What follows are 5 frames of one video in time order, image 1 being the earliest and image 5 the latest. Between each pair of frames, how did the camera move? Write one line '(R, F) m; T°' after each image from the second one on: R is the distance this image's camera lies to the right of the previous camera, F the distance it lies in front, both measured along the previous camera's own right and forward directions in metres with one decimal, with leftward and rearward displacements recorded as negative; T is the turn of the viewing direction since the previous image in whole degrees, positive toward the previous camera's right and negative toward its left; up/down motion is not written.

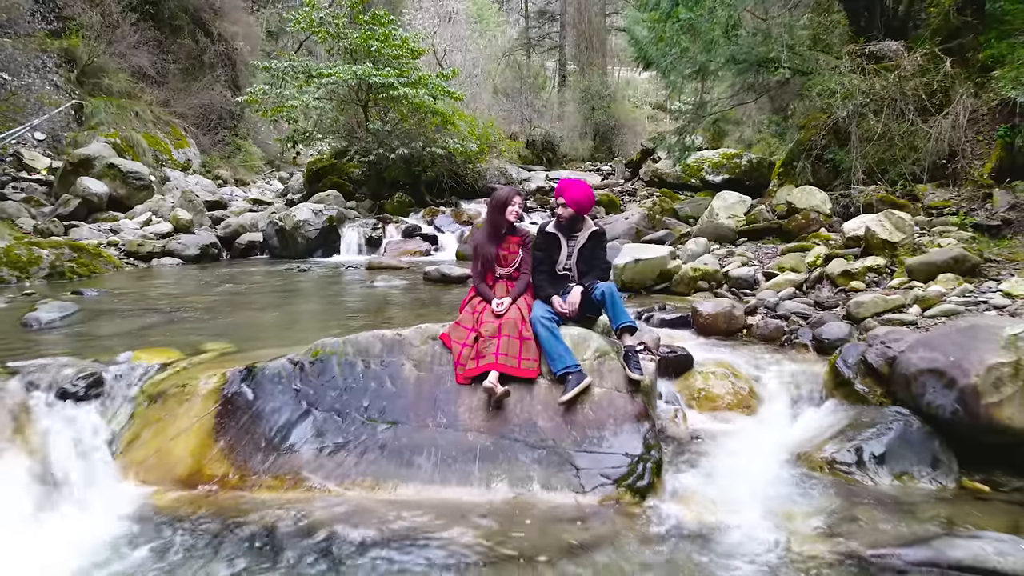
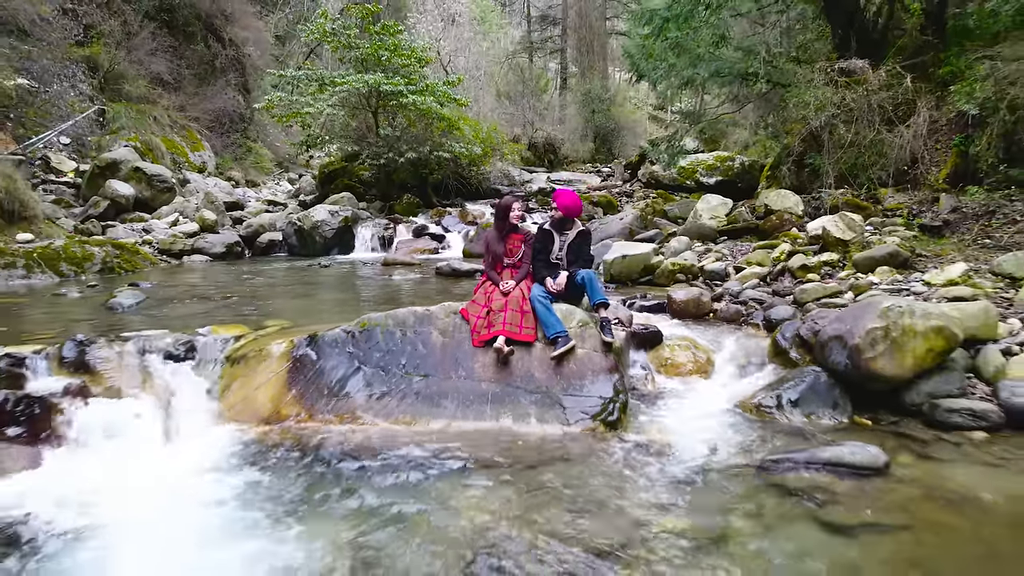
(0.0, -0.8) m; 0°
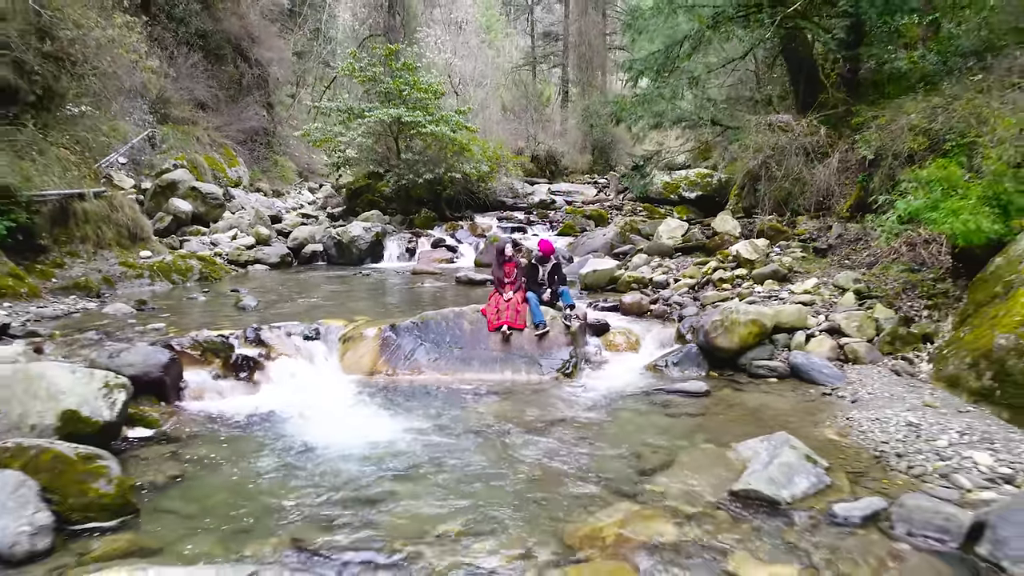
(0.0, -2.2) m; 0°
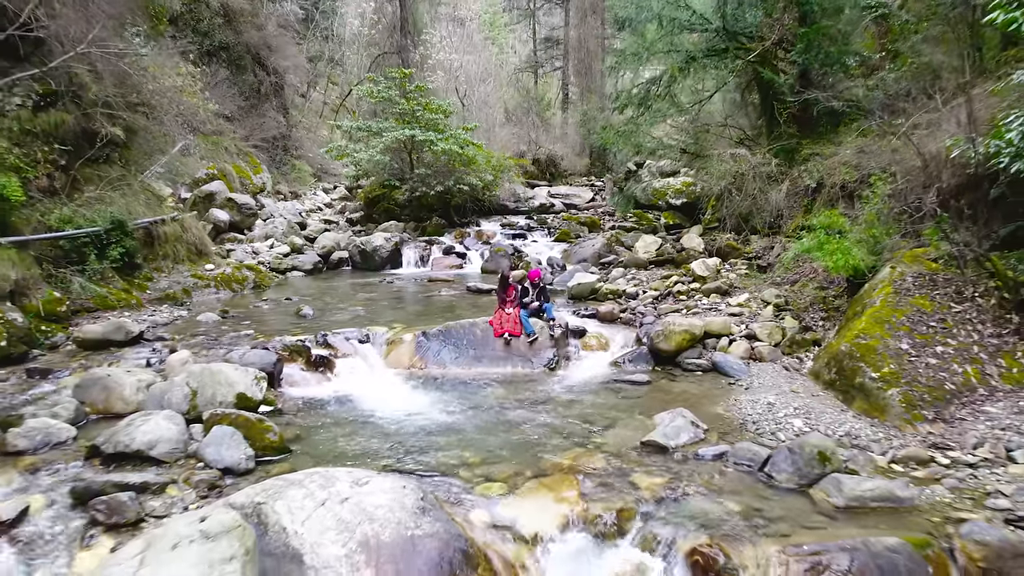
(0.0, -1.9) m; 0°
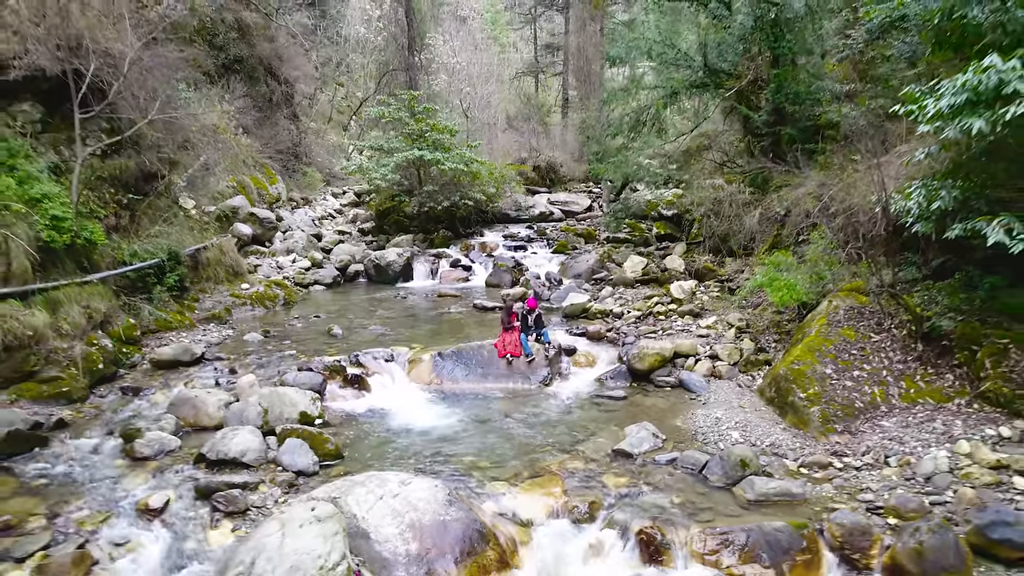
(0.0, -1.4) m; 0°
